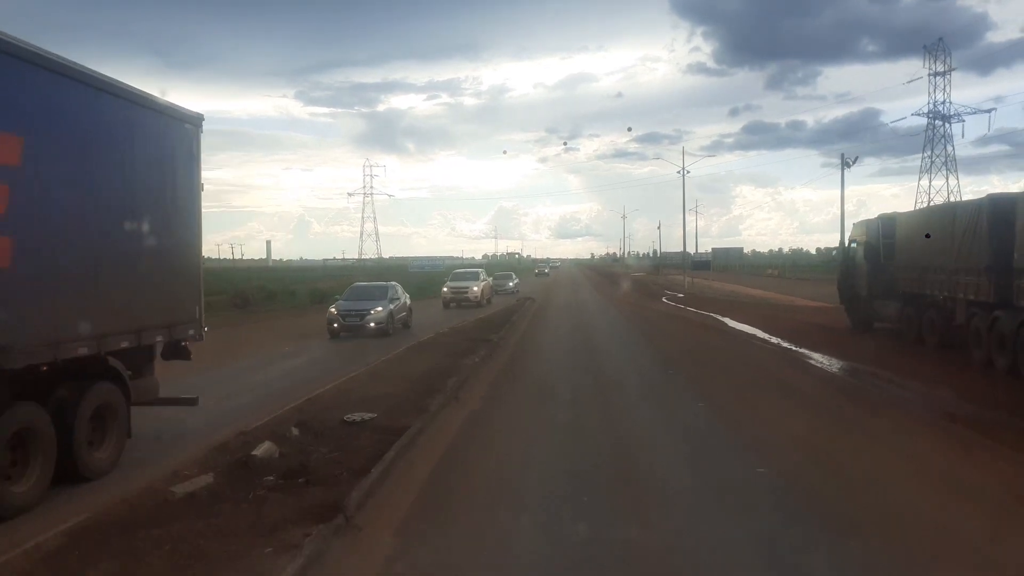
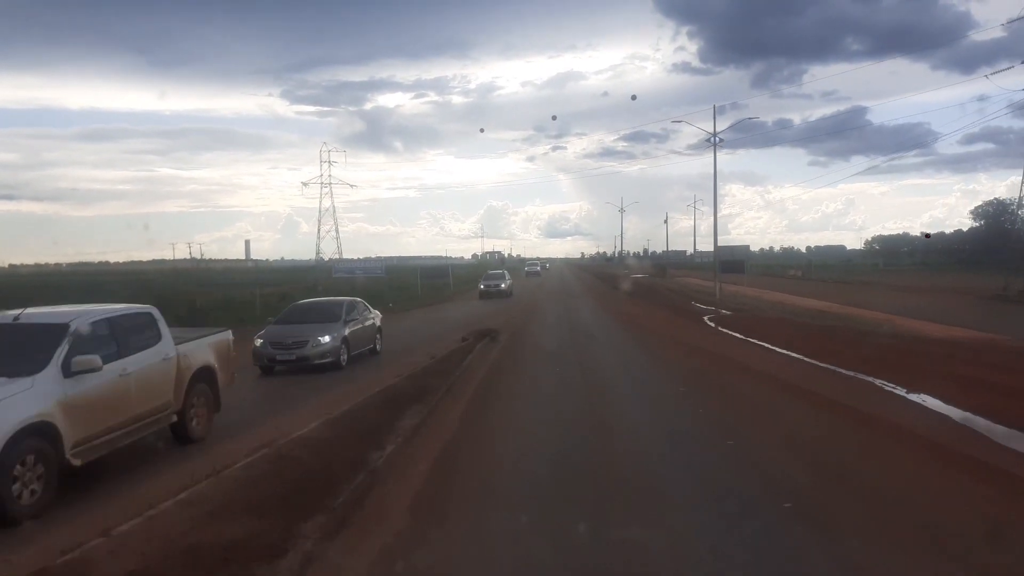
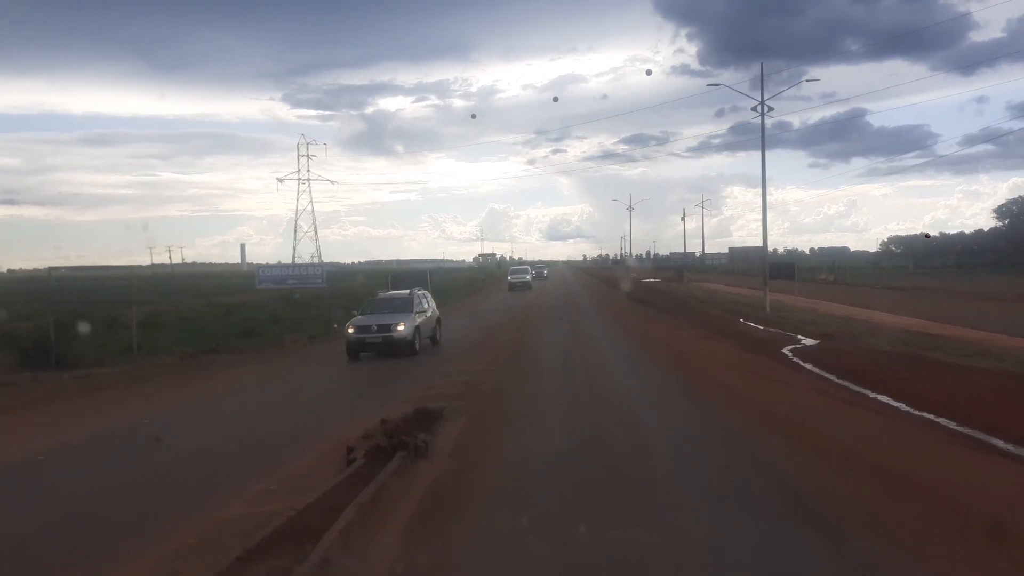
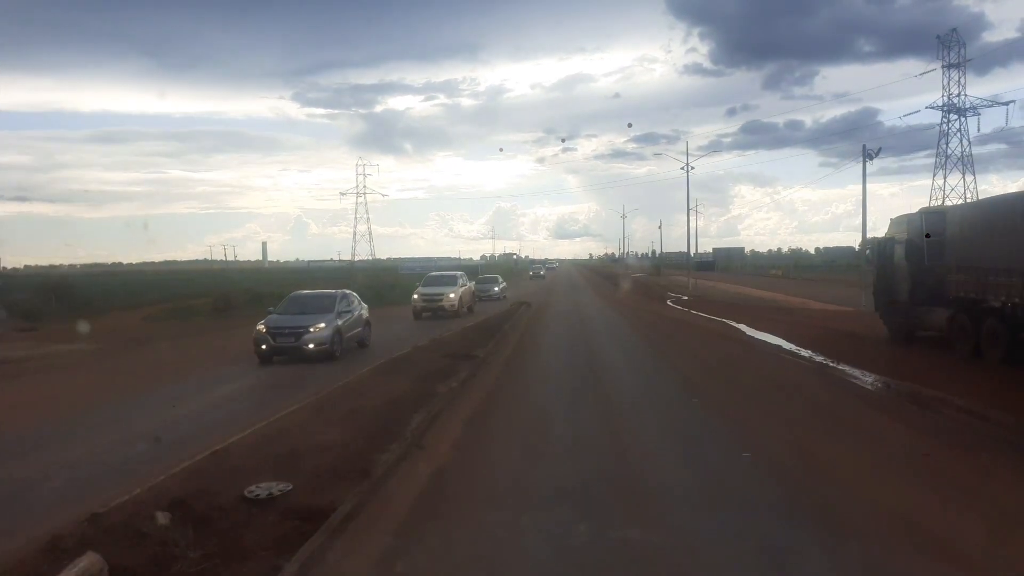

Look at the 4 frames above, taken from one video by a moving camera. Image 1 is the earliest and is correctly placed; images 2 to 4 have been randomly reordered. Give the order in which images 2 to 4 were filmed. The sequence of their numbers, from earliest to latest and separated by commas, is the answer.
4, 2, 3
